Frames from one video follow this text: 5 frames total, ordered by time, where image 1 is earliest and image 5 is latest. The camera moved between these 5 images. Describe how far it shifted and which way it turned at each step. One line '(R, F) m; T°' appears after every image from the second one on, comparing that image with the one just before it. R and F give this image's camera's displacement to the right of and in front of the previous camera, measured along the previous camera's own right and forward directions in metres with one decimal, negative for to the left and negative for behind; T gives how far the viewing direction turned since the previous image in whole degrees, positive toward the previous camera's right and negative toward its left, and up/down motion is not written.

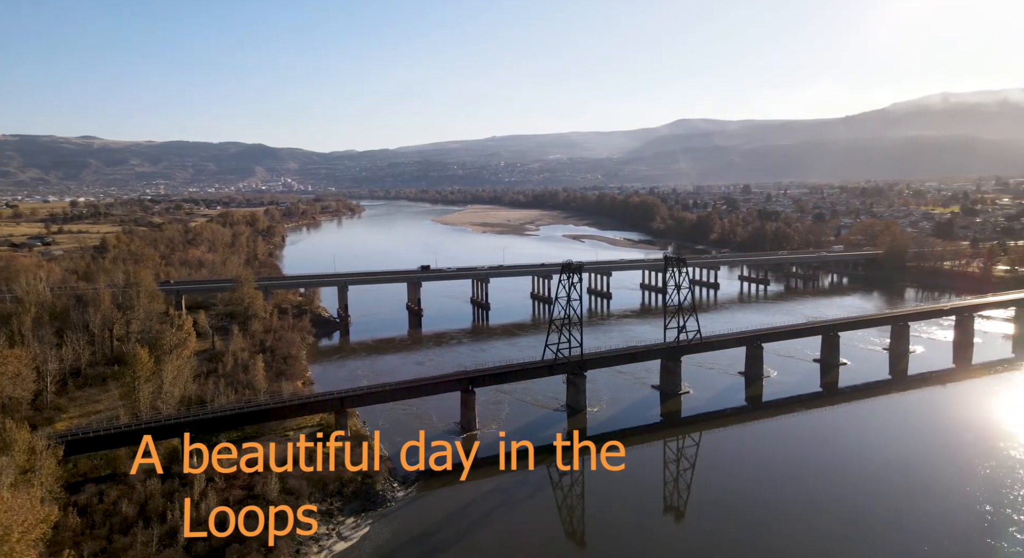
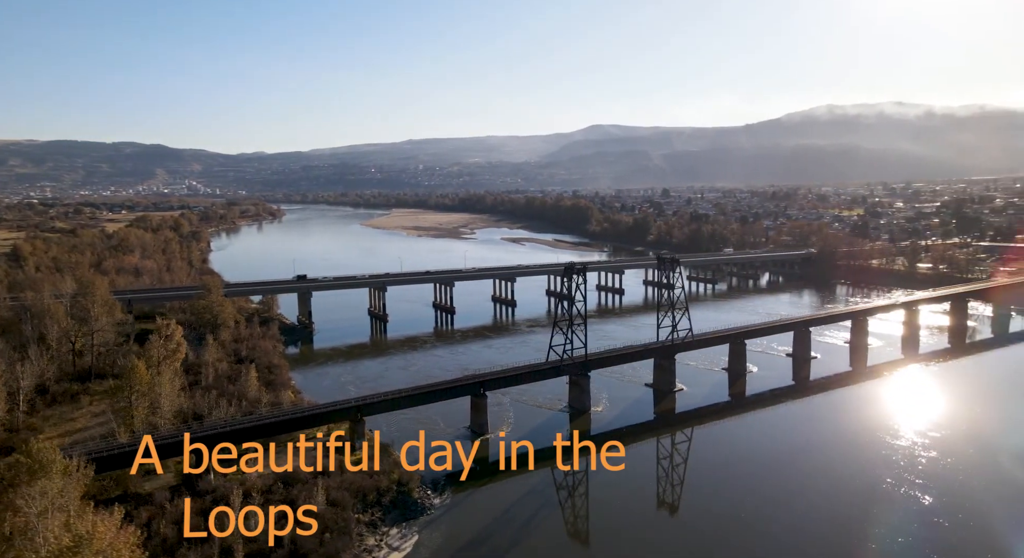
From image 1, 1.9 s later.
(-2.8, 0.0) m; +8°
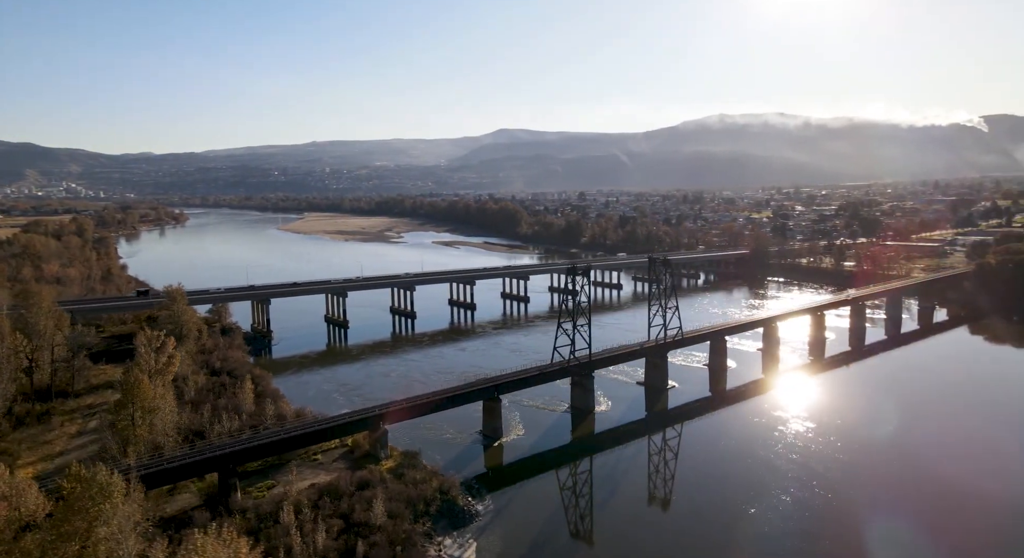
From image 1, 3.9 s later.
(-3.1, +0.3) m; +8°
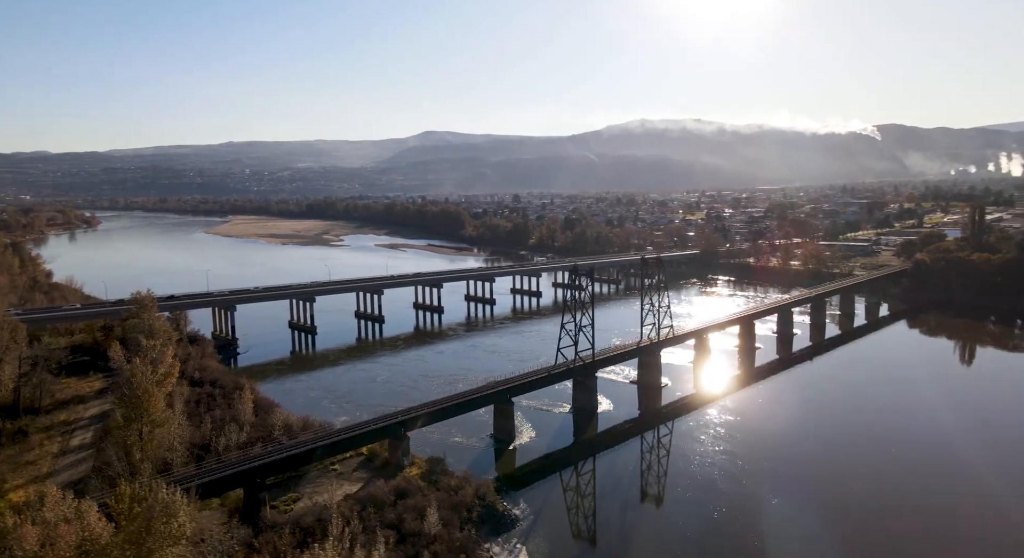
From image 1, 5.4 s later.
(-2.5, +0.3) m; +7°
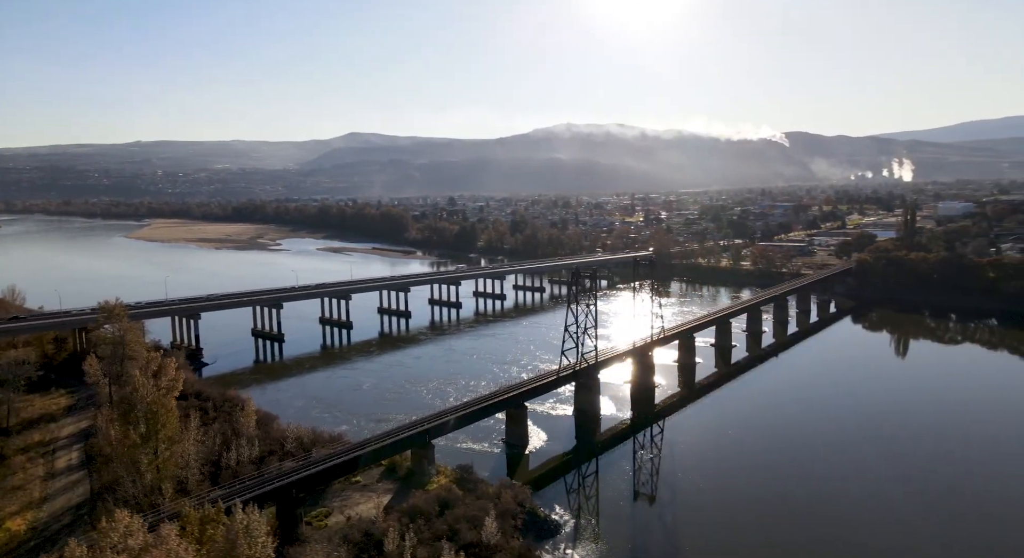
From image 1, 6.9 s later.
(-2.4, +0.4) m; +7°
